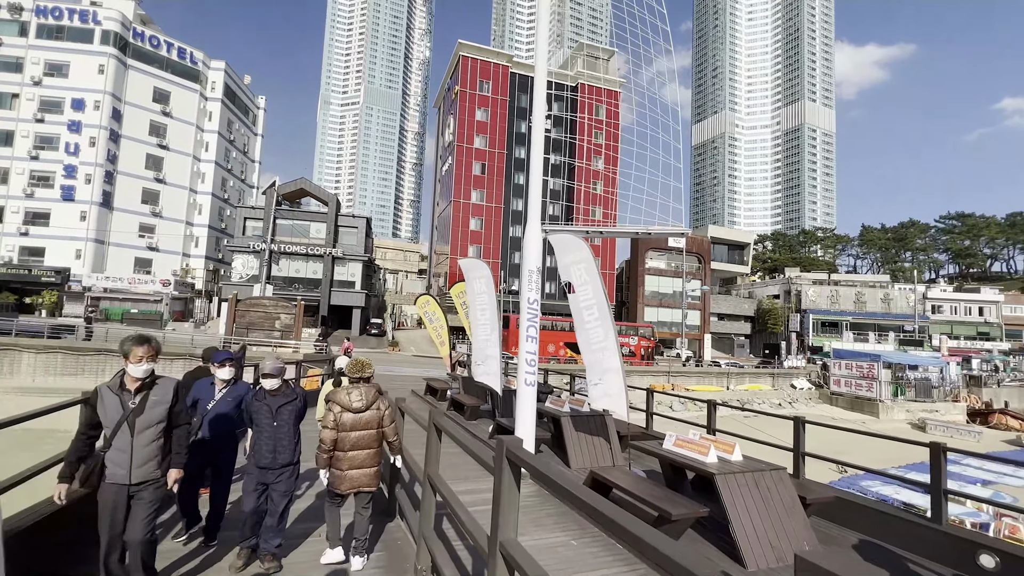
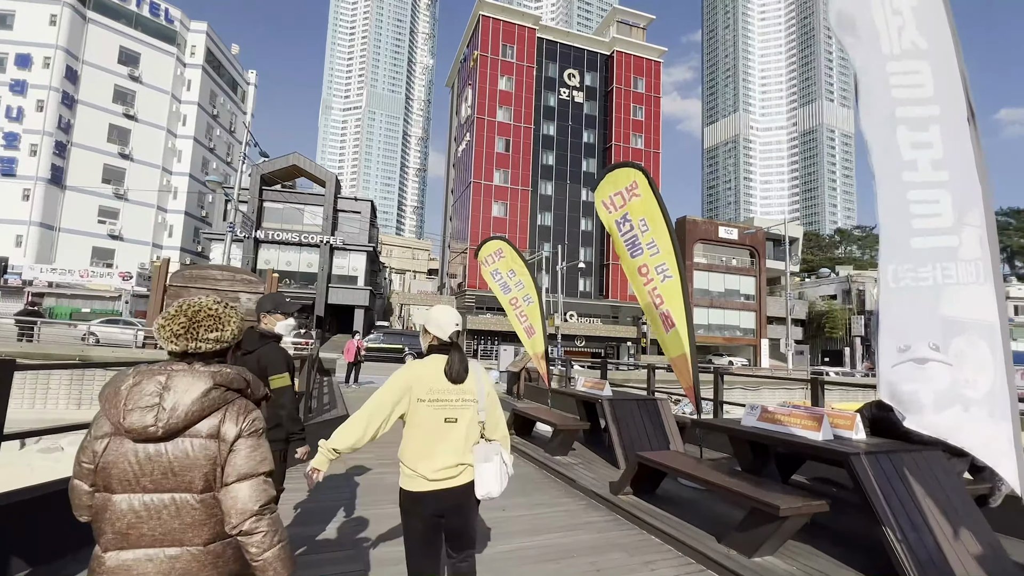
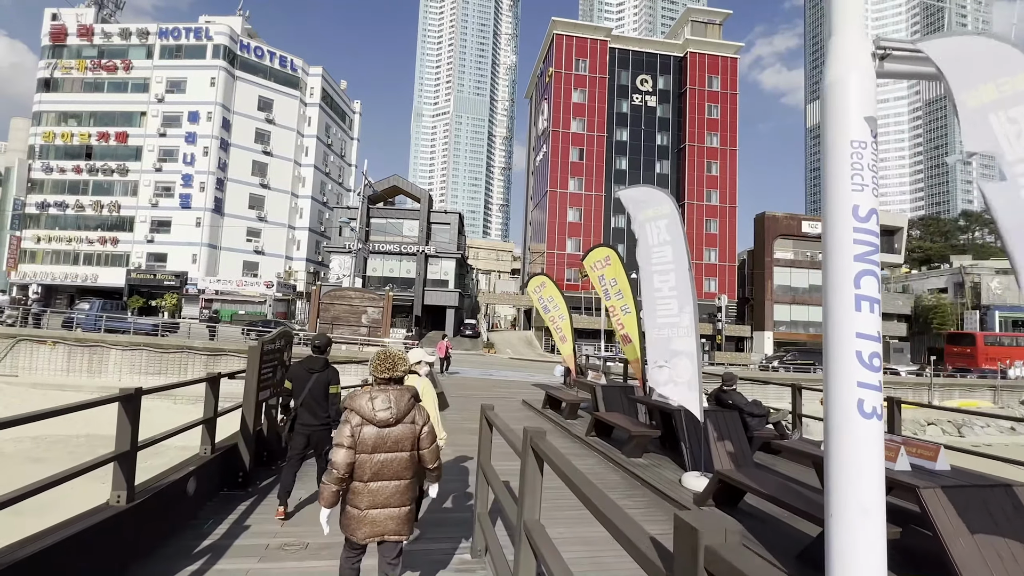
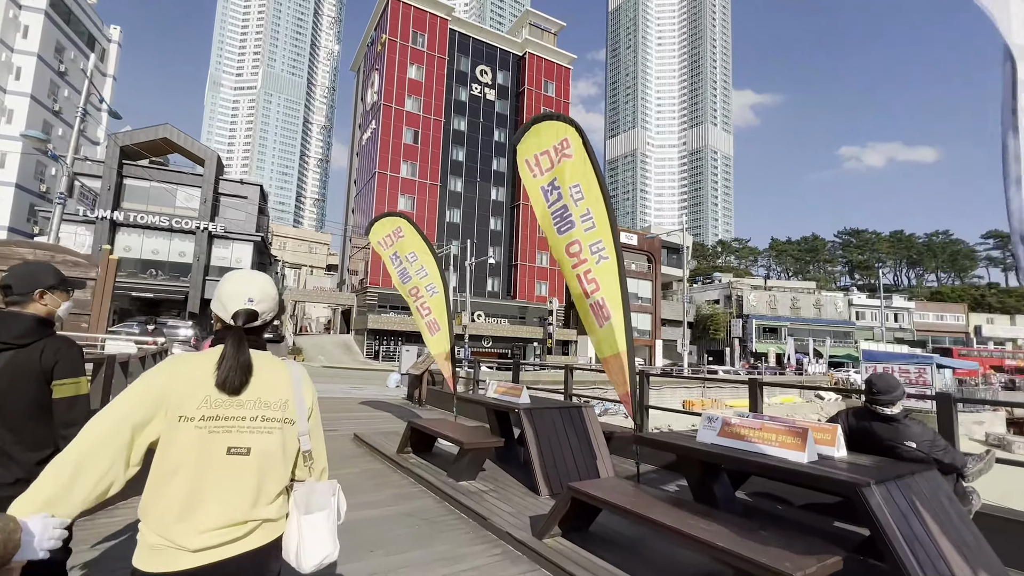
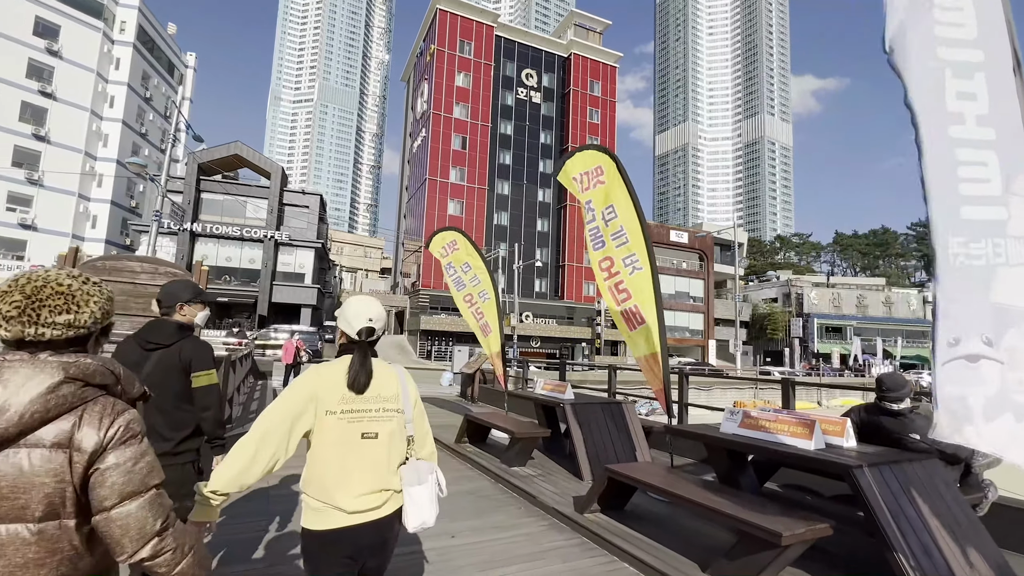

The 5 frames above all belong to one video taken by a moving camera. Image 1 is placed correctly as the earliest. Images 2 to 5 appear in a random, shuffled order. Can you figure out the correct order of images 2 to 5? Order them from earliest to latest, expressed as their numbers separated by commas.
3, 2, 5, 4
